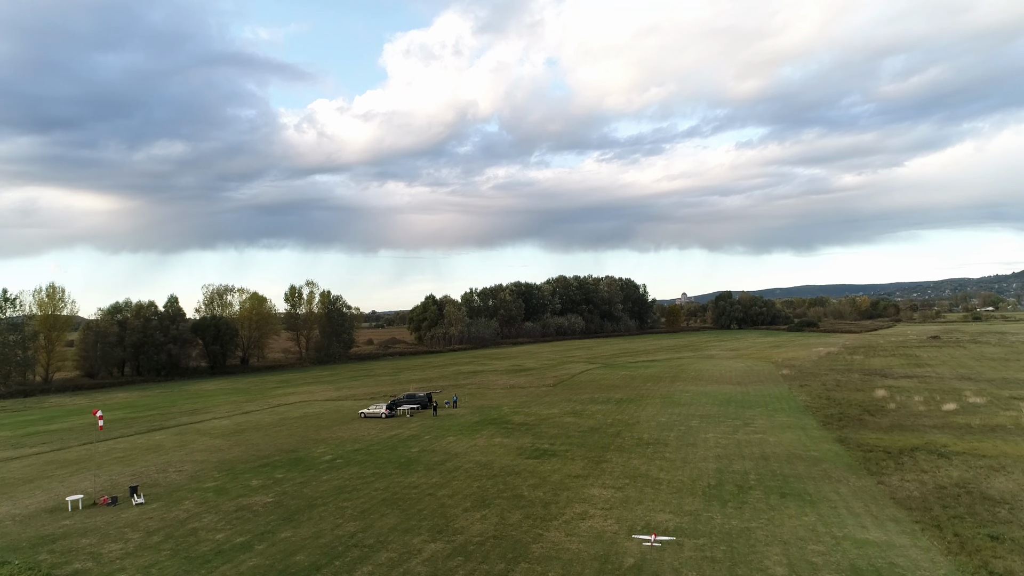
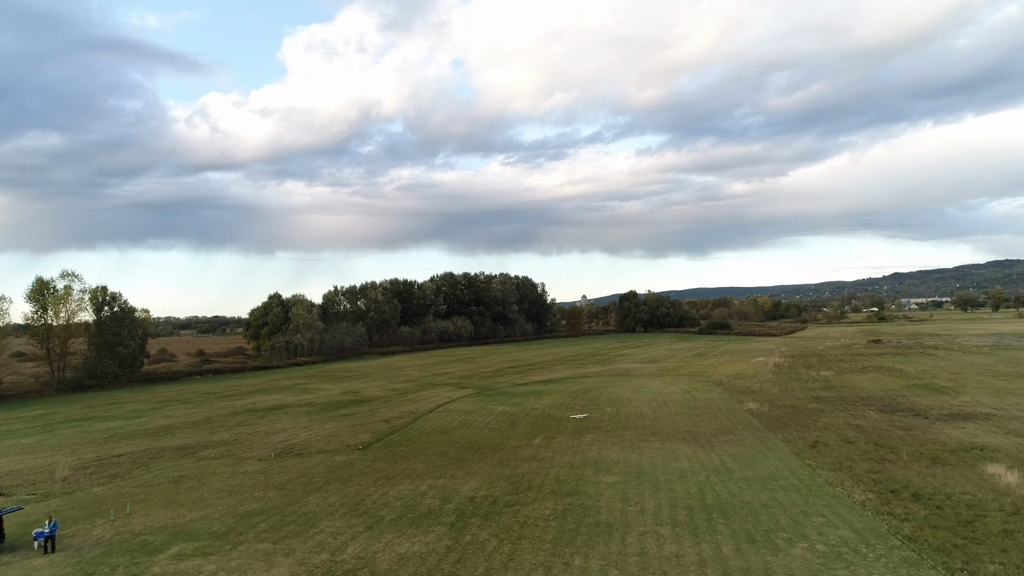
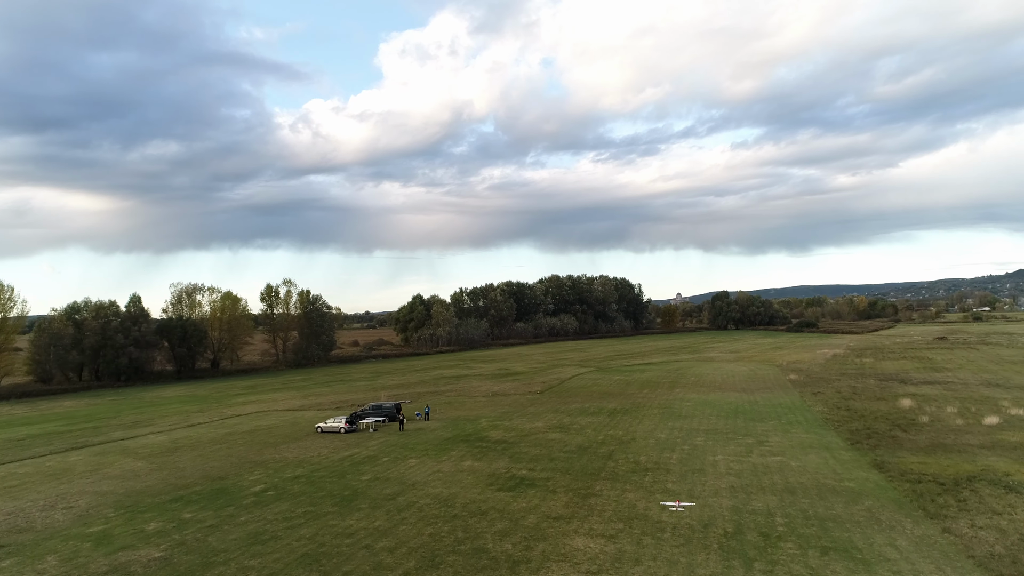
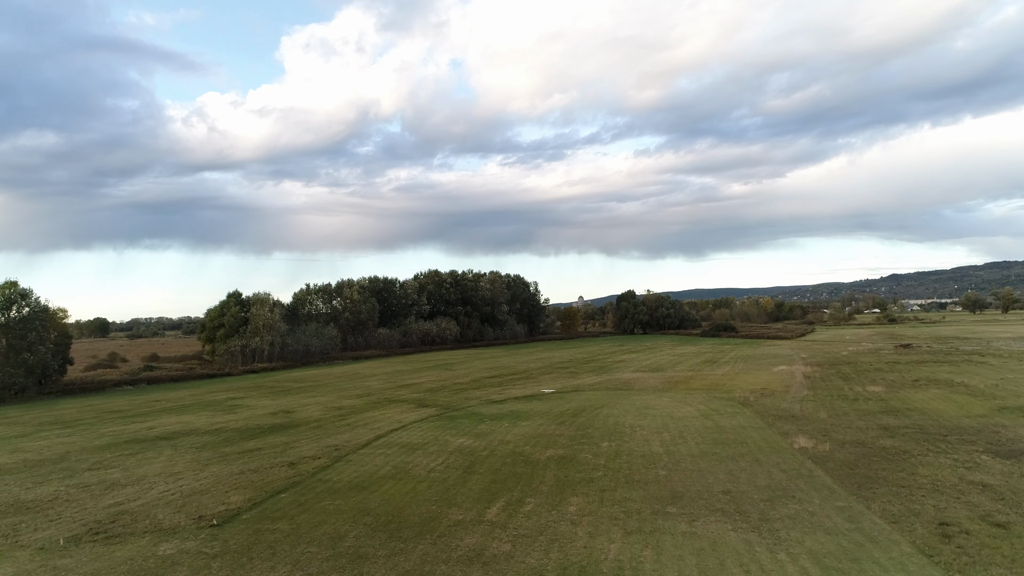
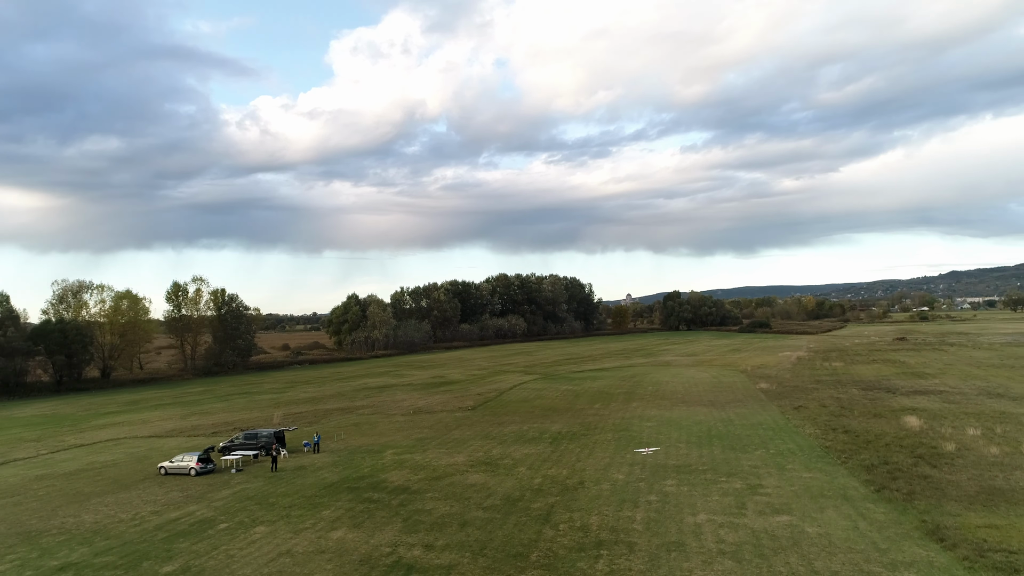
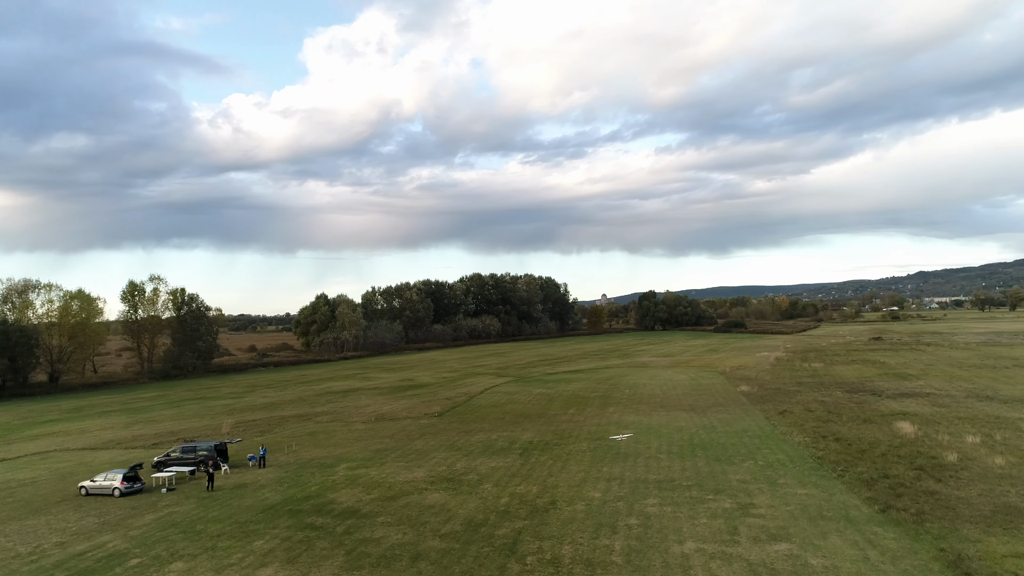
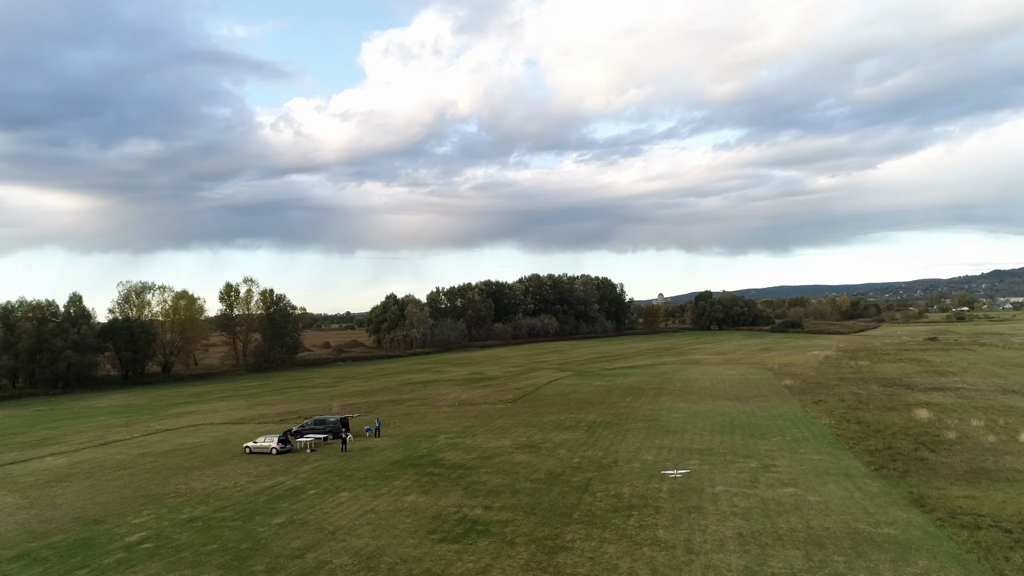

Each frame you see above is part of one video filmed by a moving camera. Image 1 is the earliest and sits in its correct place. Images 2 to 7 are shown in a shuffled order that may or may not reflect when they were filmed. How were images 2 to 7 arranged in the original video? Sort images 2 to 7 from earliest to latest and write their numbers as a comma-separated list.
3, 7, 5, 6, 2, 4
